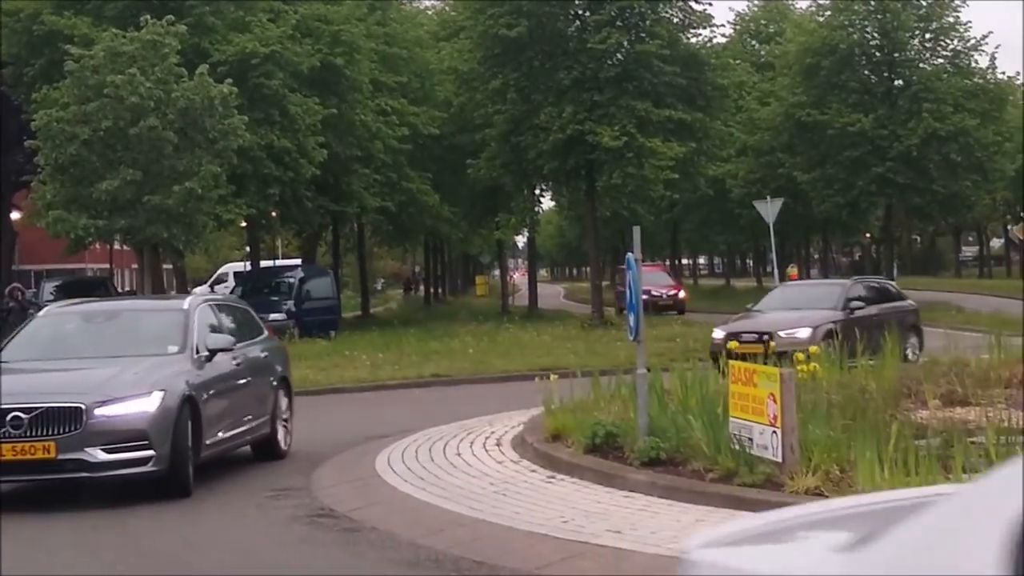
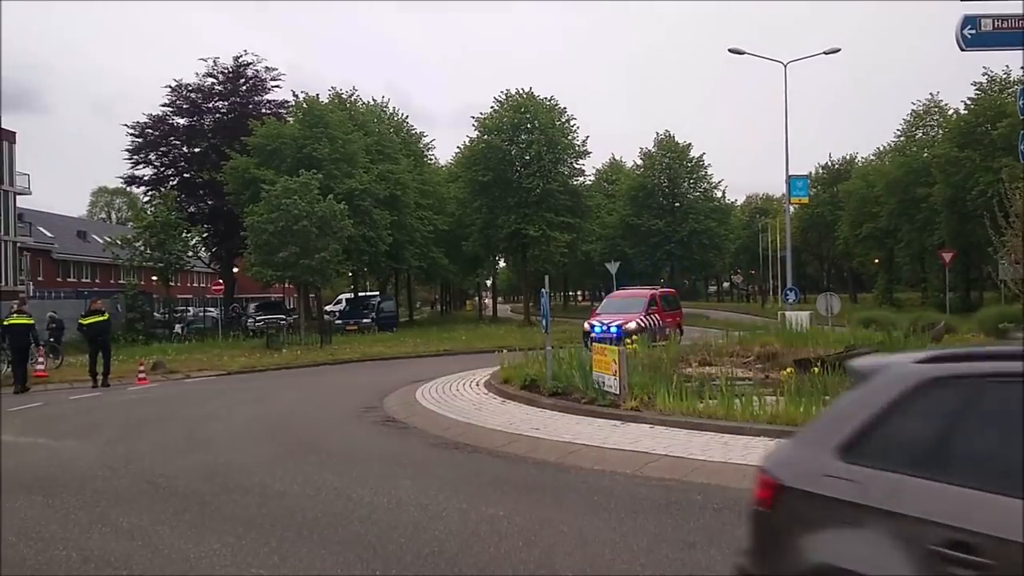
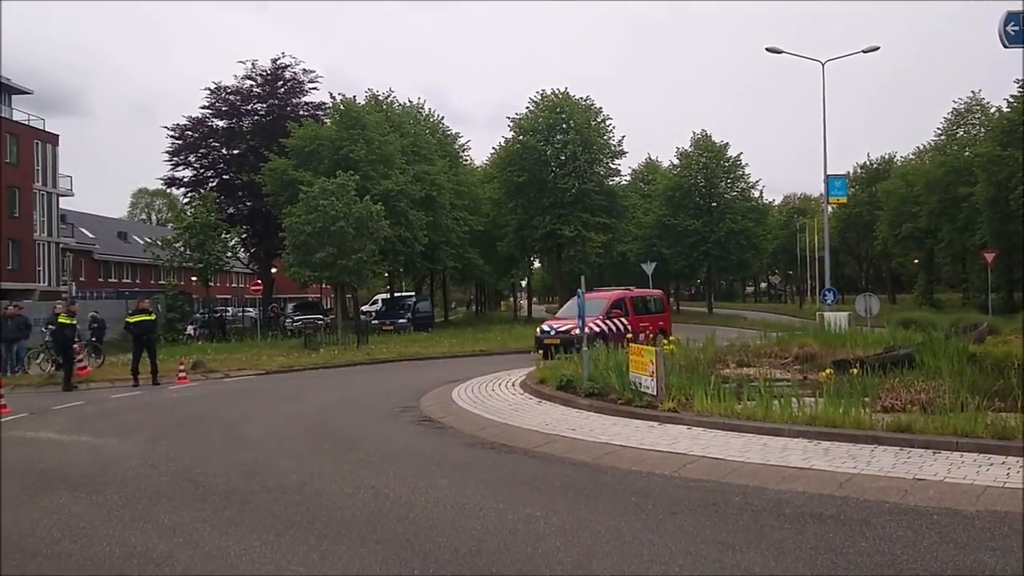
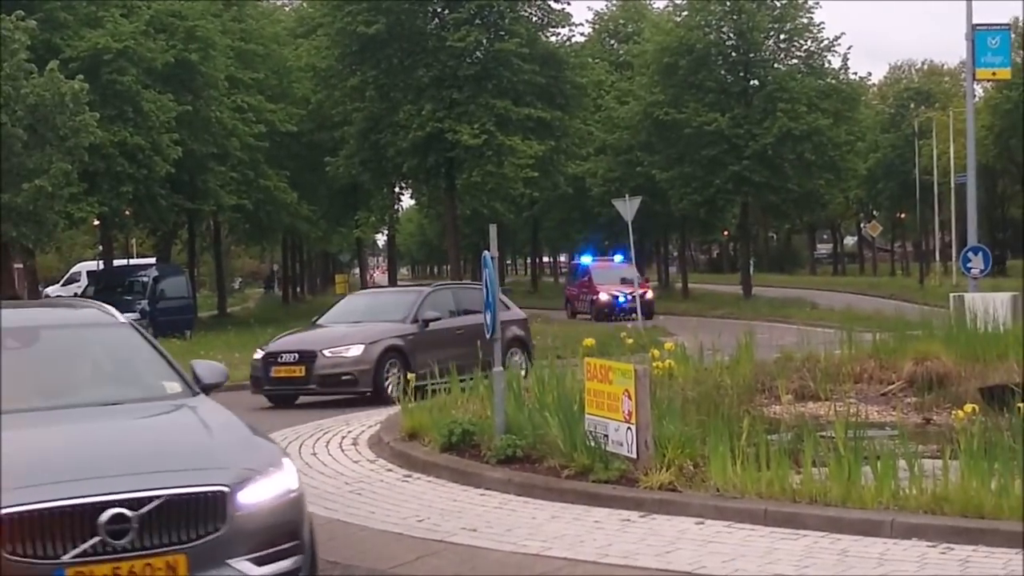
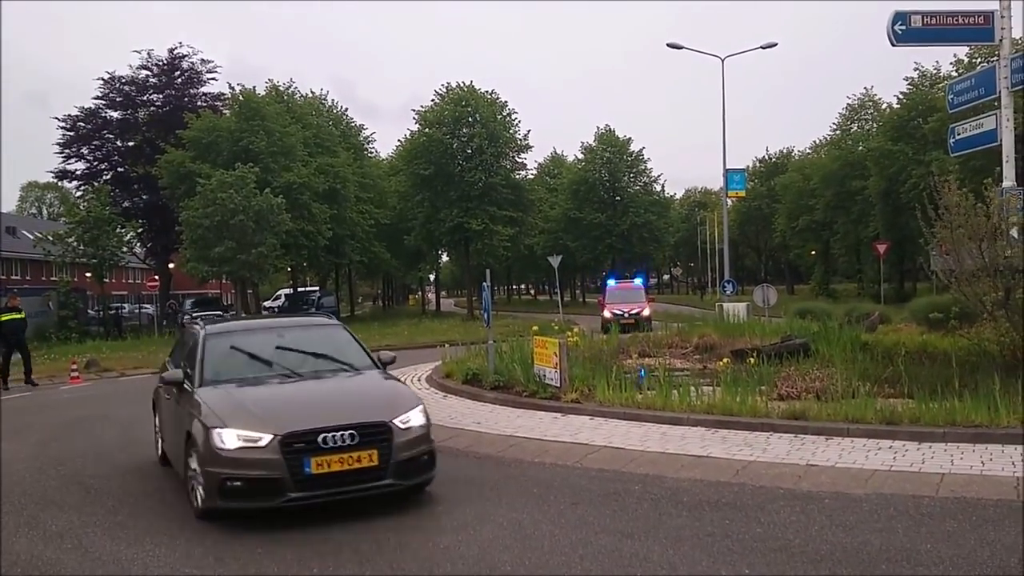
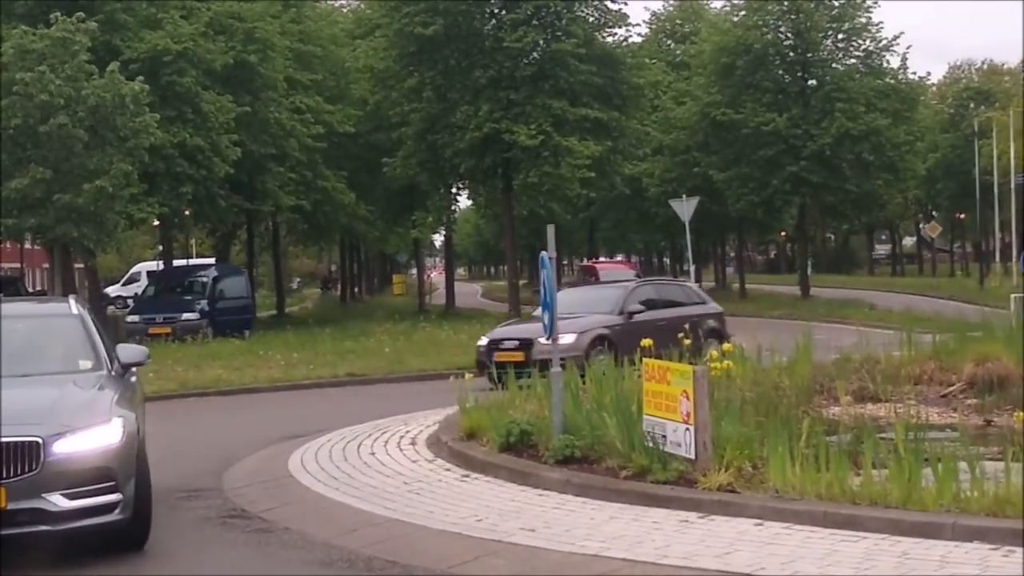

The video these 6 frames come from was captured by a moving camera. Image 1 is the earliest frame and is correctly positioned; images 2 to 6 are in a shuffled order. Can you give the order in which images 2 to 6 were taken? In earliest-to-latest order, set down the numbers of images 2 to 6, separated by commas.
6, 4, 5, 2, 3
